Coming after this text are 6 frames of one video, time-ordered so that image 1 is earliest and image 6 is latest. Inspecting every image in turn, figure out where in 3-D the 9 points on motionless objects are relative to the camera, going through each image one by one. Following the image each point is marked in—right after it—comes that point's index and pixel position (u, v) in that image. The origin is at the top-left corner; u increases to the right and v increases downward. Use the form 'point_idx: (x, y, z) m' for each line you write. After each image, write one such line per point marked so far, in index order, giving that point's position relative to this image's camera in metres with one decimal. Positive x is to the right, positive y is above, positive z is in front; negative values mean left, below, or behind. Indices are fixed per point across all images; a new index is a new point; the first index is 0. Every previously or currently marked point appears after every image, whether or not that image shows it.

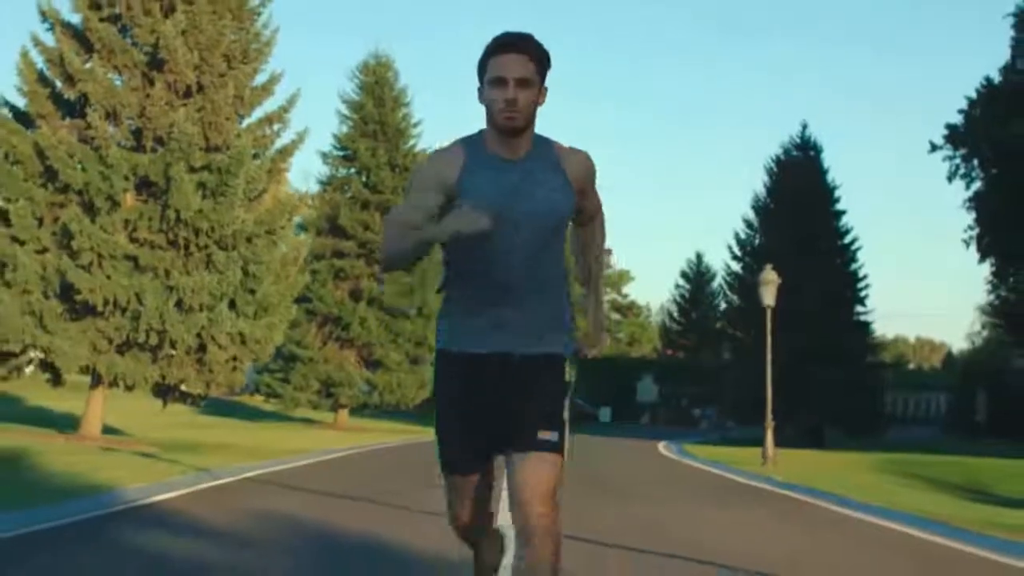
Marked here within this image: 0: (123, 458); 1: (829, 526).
0: (-4.7, -2.1, +18.0) m
1: (+3.8, -2.7, +17.0) m
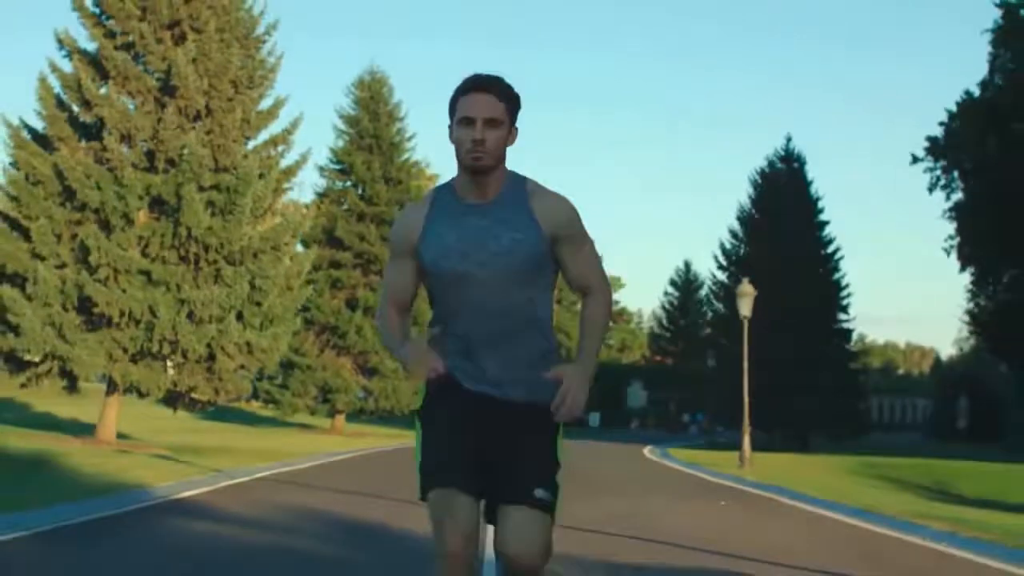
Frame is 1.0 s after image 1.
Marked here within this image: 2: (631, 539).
0: (-4.8, -2.3, +19.2) m
1: (+3.7, -2.9, +18.3) m
2: (+1.3, -2.5, +14.9) m
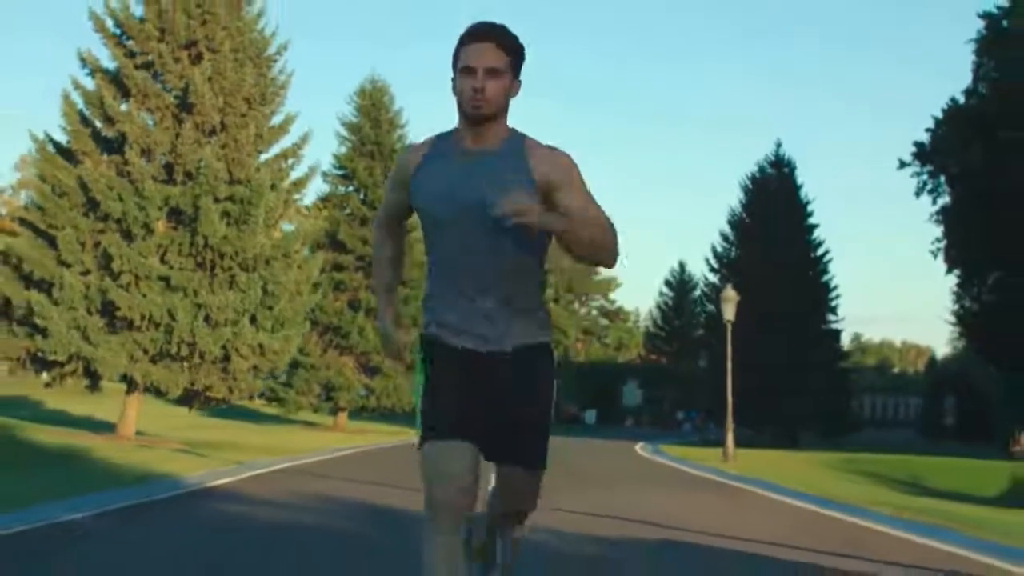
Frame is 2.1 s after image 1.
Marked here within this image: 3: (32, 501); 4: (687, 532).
0: (-4.9, -2.4, +20.7) m
1: (+3.6, -3.0, +19.8) m
2: (+1.2, -2.6, +16.3) m
3: (-4.6, -2.1, +14.3) m
4: (+1.9, -2.5, +15.0) m
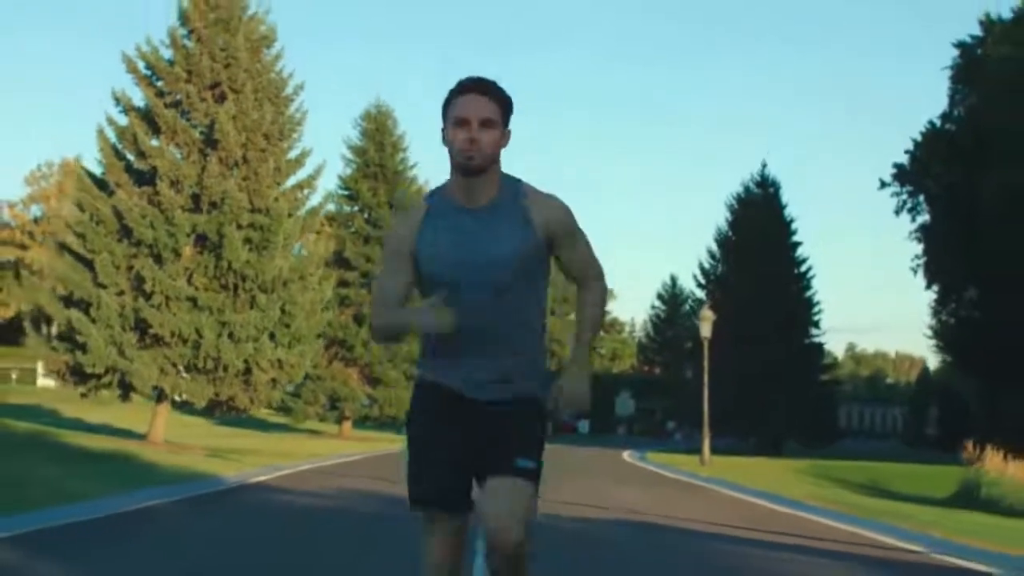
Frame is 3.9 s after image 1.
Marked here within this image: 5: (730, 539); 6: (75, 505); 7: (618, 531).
0: (-4.9, -2.7, +23.0) m
1: (+3.6, -3.4, +22.1) m
2: (+1.1, -2.9, +18.6) m
3: (-4.7, -2.4, +16.6) m
4: (+1.8, -2.8, +17.3) m
5: (+2.3, -2.6, +15.0) m
6: (-4.7, -2.4, +15.8) m
7: (+1.1, -2.5, +15.2) m
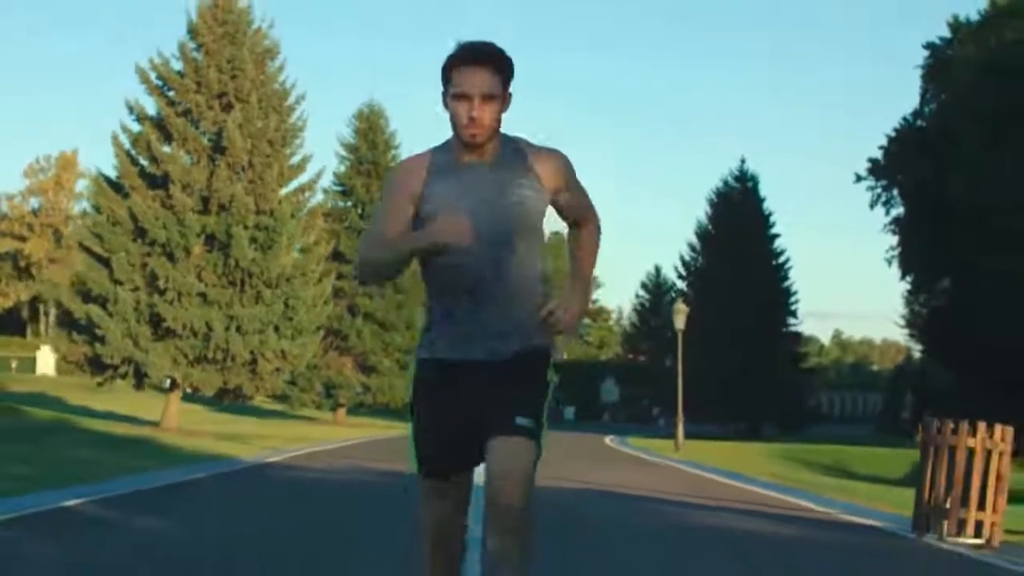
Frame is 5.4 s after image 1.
0: (-5.2, -2.7, +25.0) m
1: (+3.4, -3.3, +24.2) m
2: (+1.0, -2.9, +20.7) m
3: (-4.9, -2.4, +18.6) m
4: (+1.6, -2.8, +19.4) m
5: (+2.1, -2.6, +17.1) m
6: (-4.9, -2.4, +17.8) m
7: (+1.0, -2.6, +17.2) m
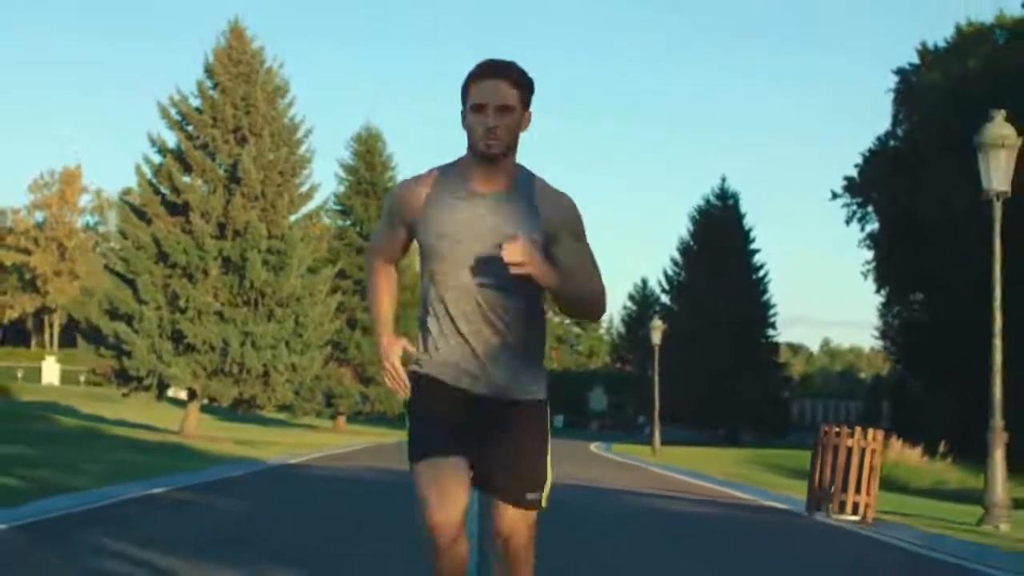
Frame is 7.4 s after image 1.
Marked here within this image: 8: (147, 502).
0: (-5.3, -3.0, +27.6) m
1: (+3.2, -3.7, +26.8) m
2: (+0.8, -3.2, +23.3) m
3: (-5.0, -2.7, +21.2) m
4: (+1.5, -3.1, +22.0) m
5: (+2.0, -2.9, +19.7) m
6: (-5.0, -2.7, +20.4) m
7: (+0.8, -2.9, +19.9) m
8: (-4.5, -2.6, +17.4) m
